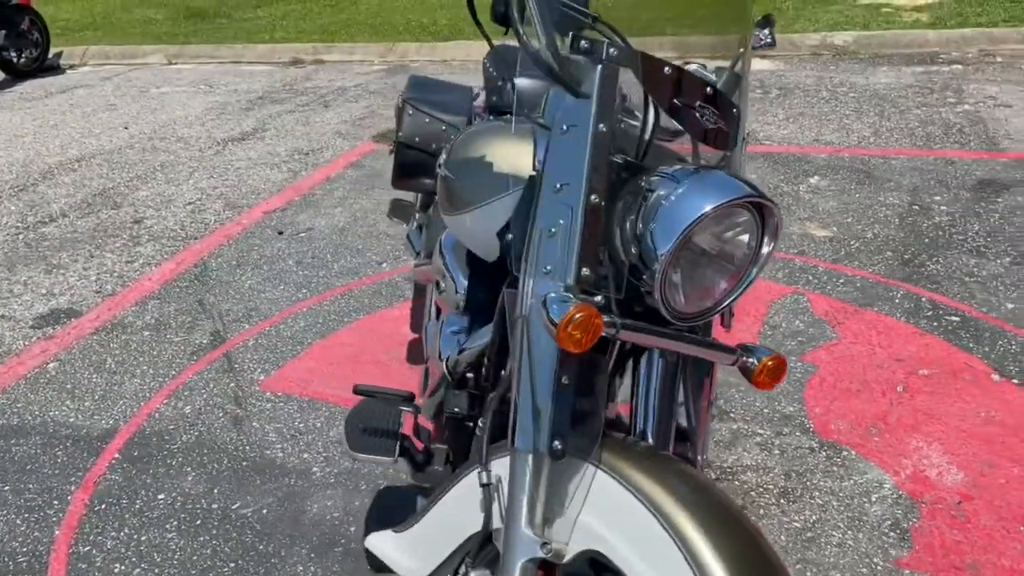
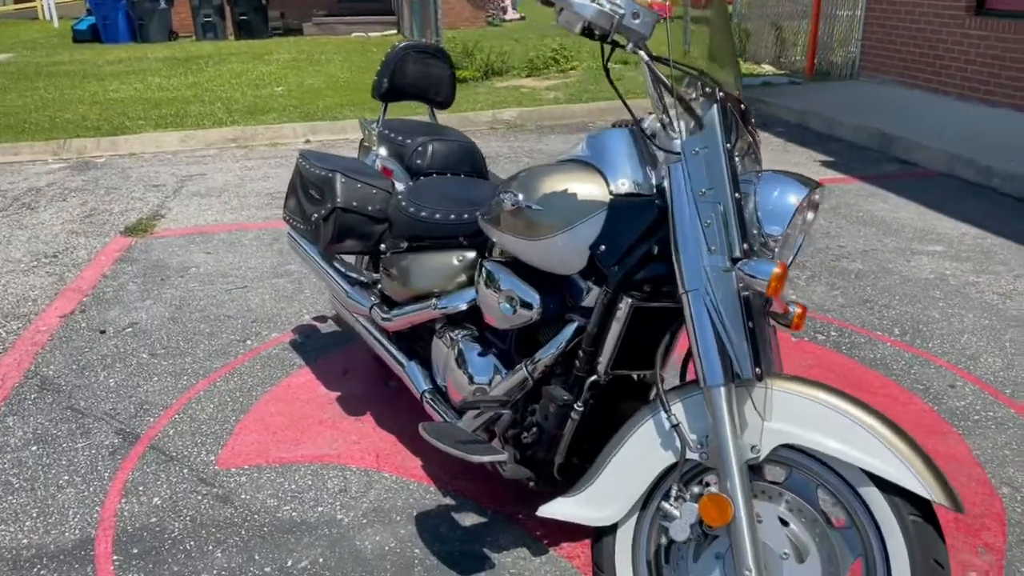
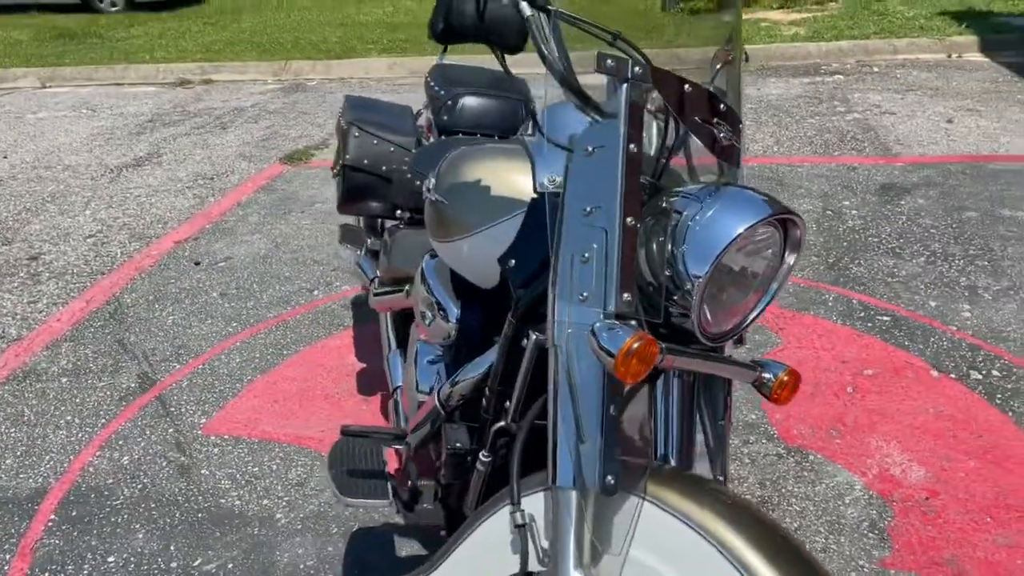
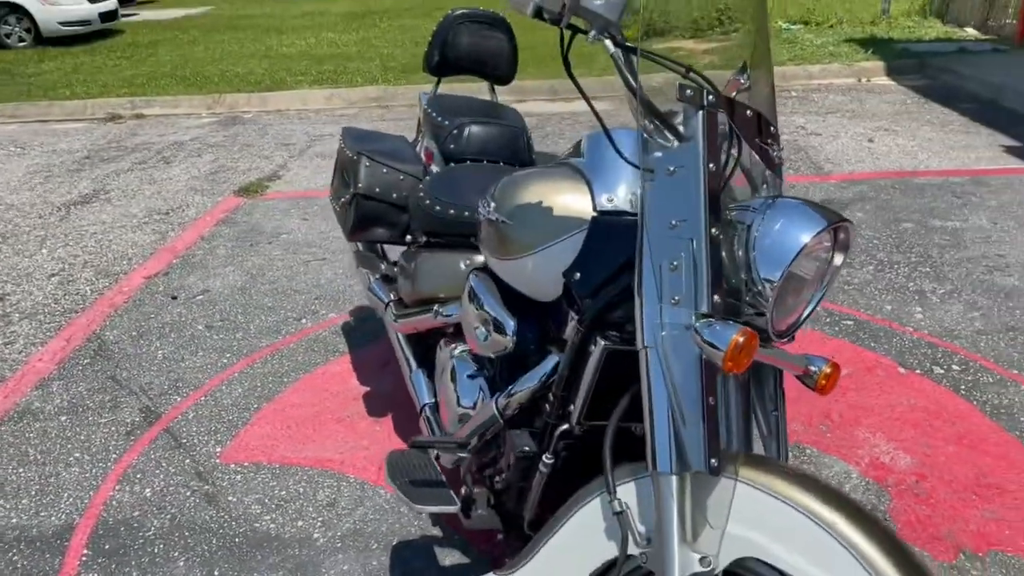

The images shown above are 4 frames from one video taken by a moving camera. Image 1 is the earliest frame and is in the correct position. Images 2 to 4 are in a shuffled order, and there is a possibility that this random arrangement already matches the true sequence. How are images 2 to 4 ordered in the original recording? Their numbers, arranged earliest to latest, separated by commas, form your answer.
3, 4, 2
